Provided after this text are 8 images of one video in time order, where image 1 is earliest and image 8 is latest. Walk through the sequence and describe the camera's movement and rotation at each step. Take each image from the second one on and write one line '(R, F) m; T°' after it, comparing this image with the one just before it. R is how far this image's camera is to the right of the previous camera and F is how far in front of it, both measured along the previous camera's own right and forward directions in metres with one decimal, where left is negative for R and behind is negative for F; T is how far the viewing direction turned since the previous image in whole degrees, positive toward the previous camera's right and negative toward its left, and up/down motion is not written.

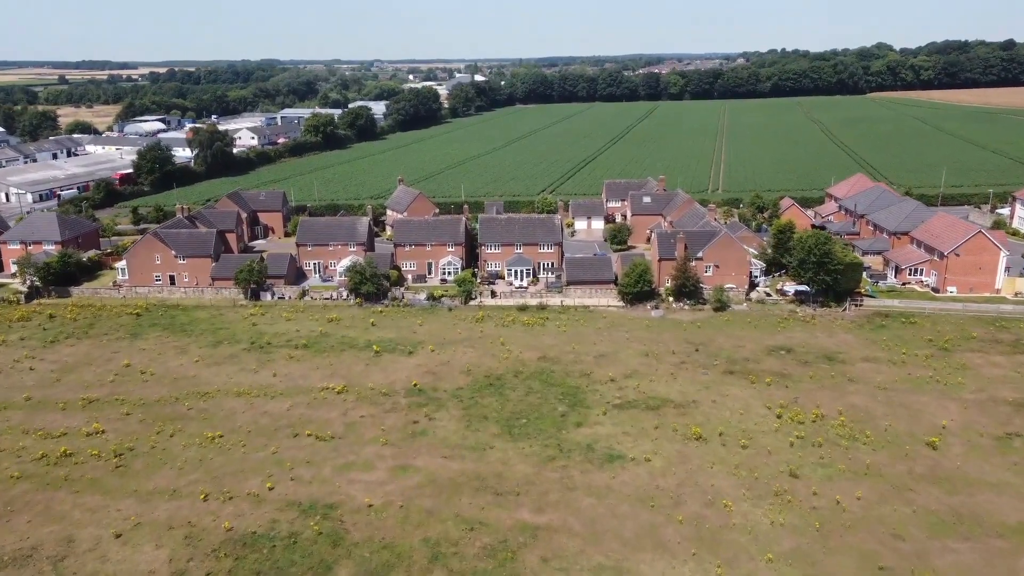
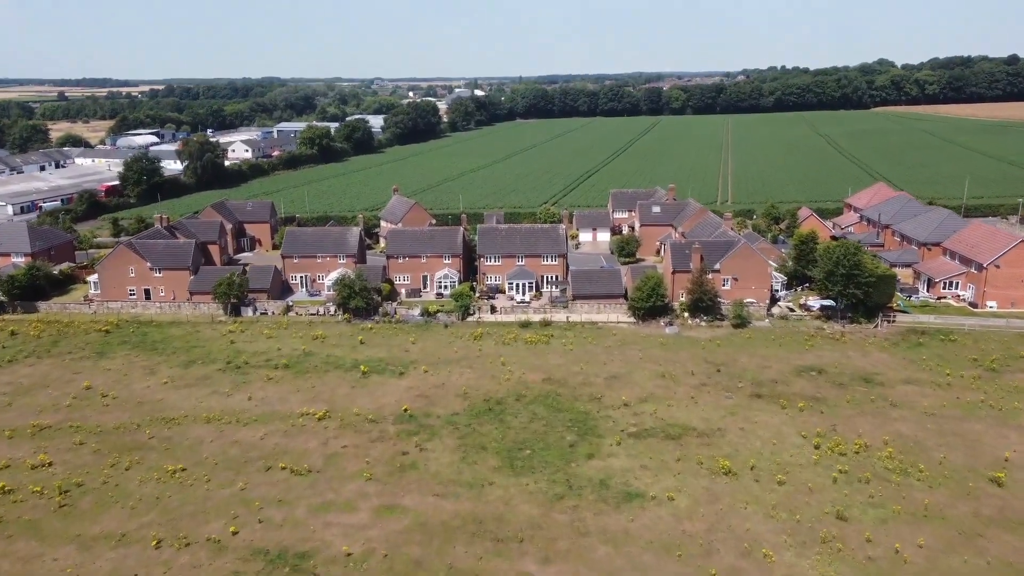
(-0.1, +4.5) m; 0°
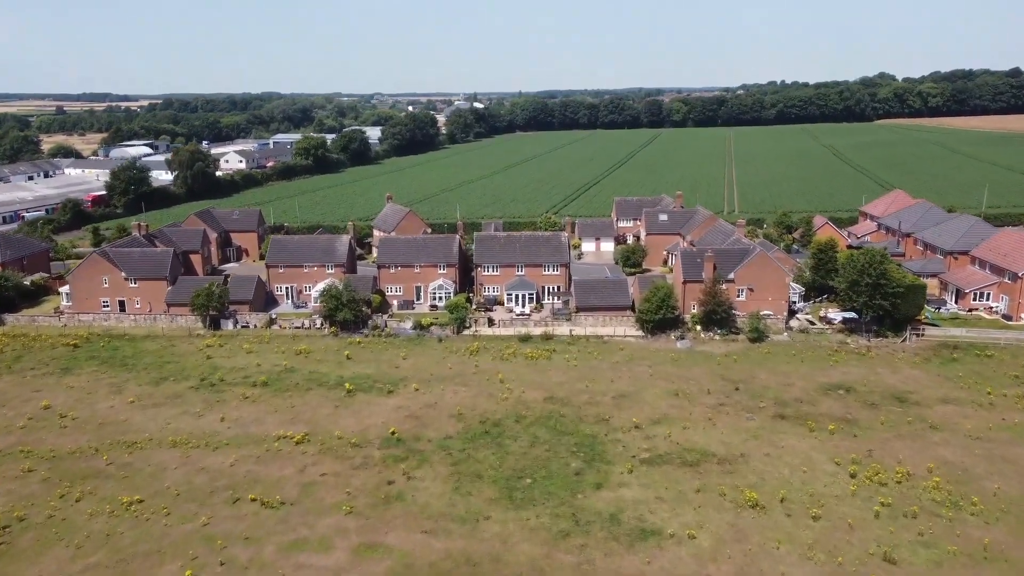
(0.0, +3.7) m; 0°
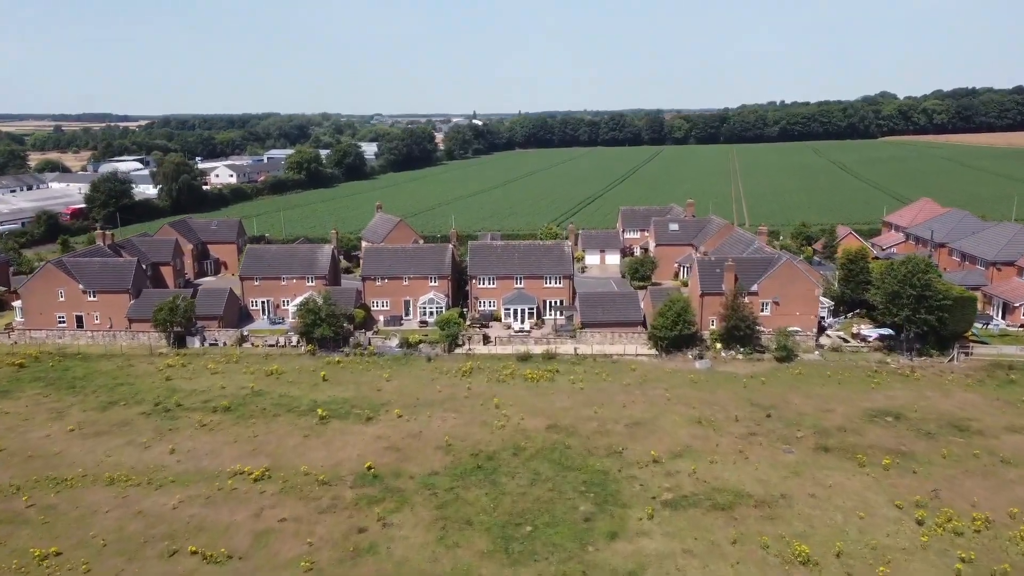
(+0.1, +5.2) m; 0°
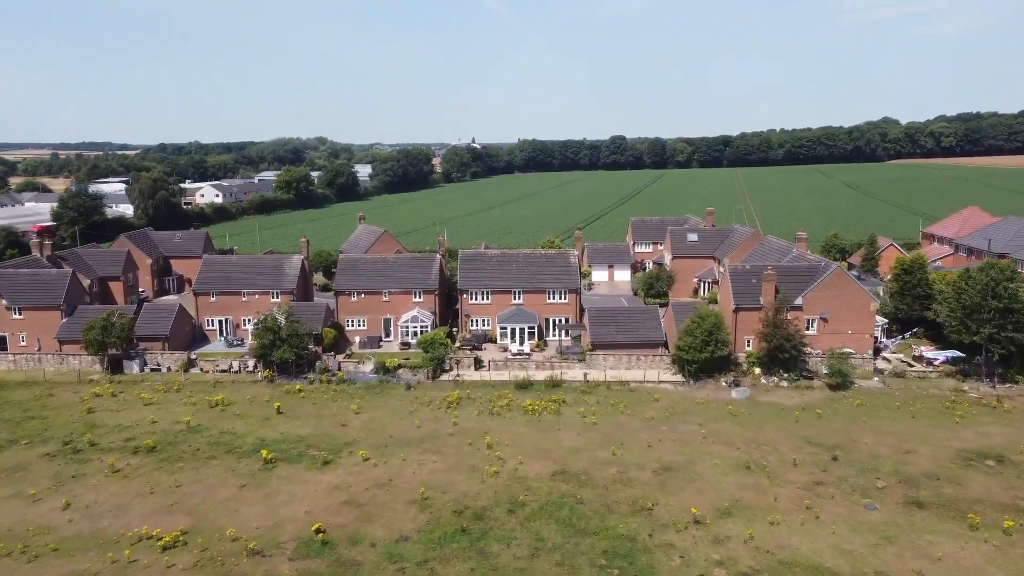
(+0.1, +7.3) m; 0°
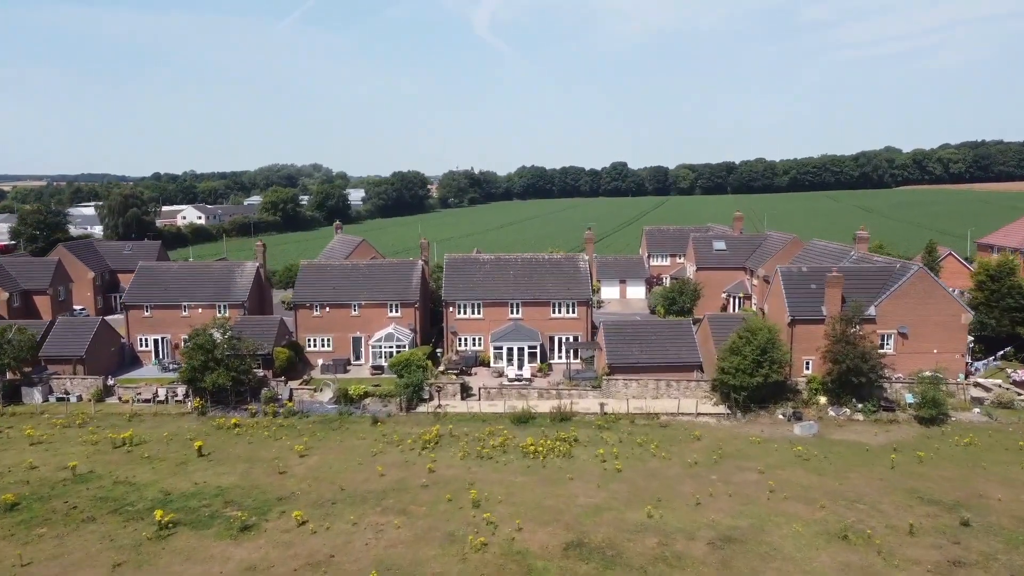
(+0.1, +7.8) m; 0°
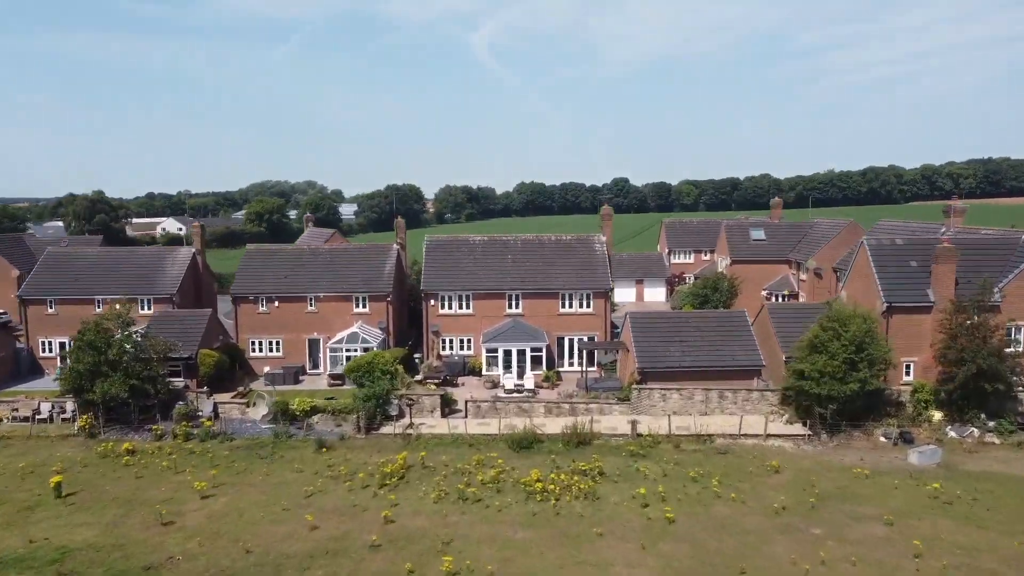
(0.0, +7.7) m; 0°
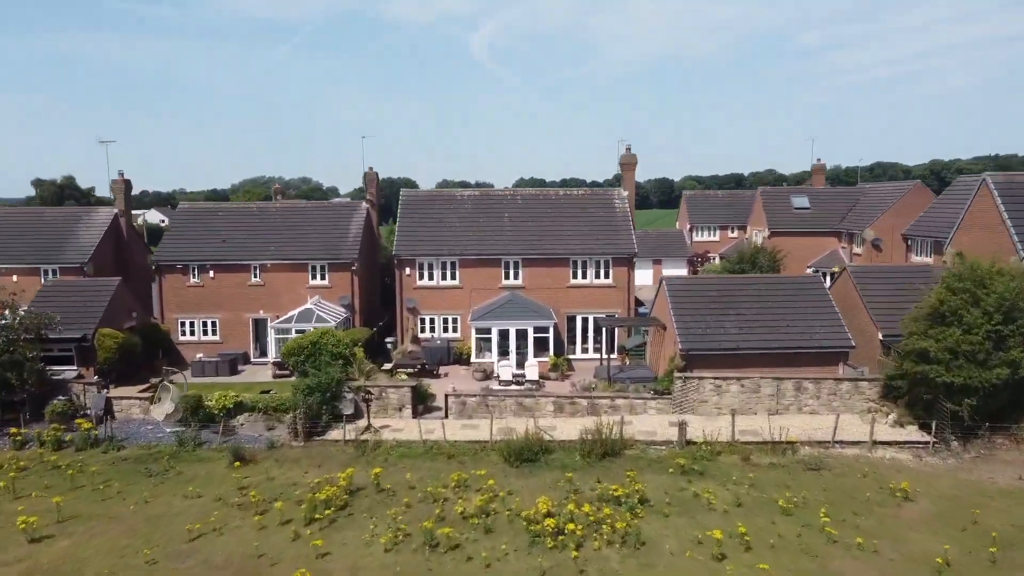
(+0.1, +6.0) m; 0°
